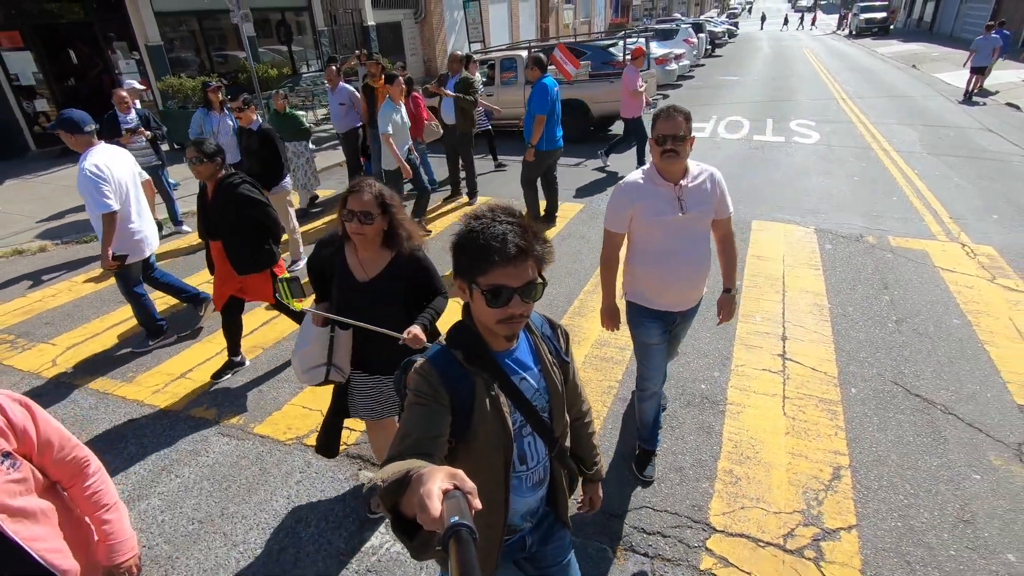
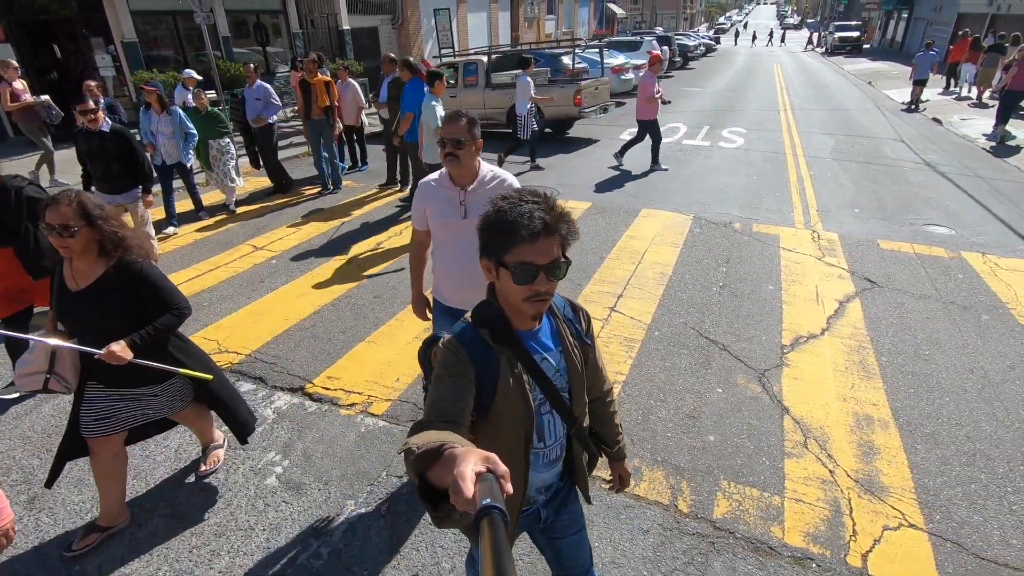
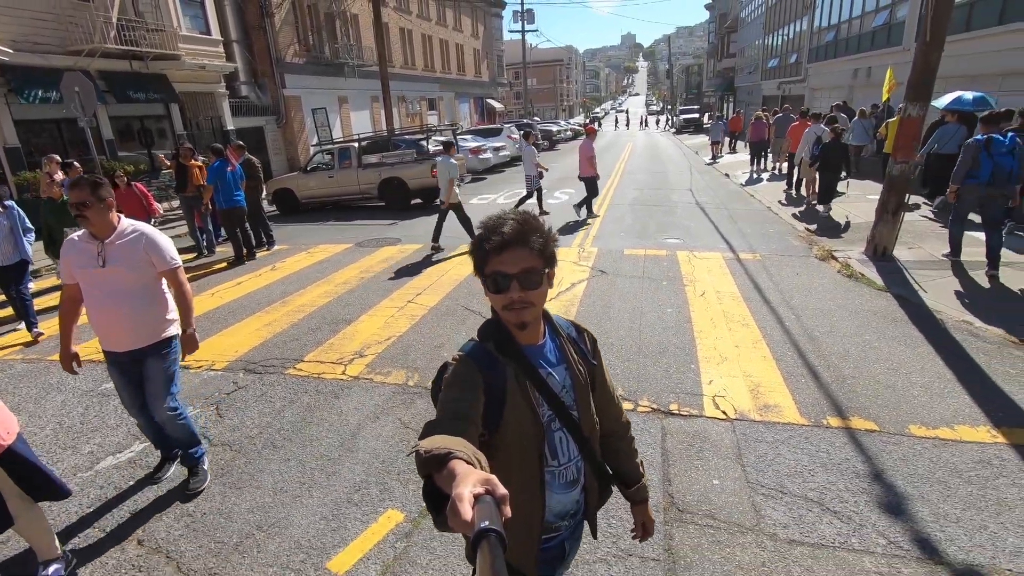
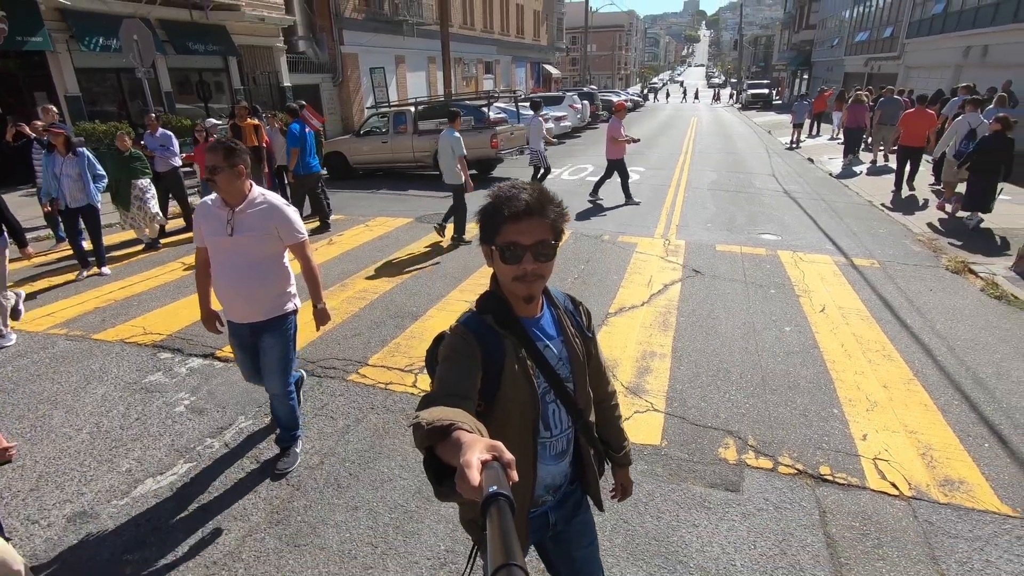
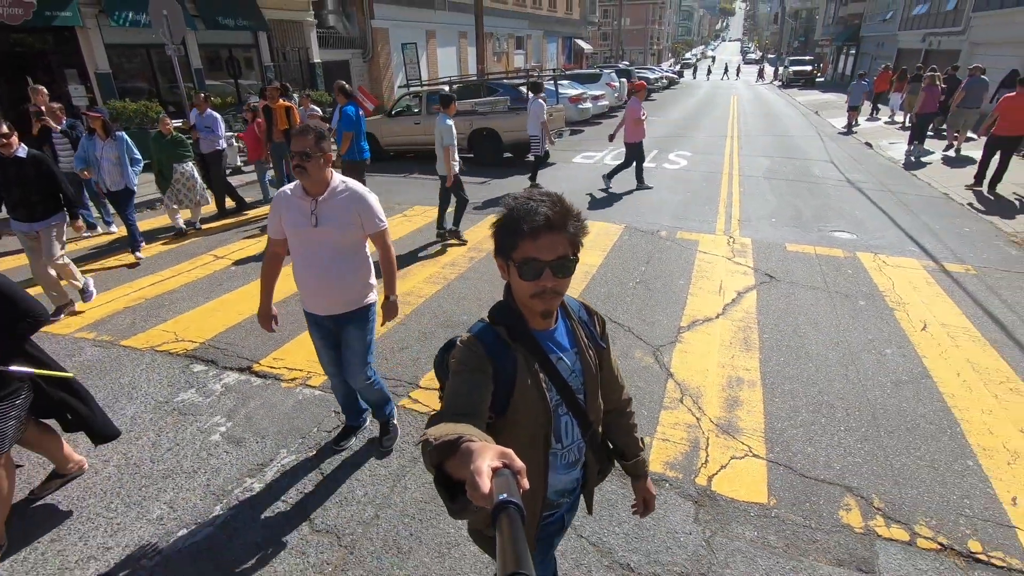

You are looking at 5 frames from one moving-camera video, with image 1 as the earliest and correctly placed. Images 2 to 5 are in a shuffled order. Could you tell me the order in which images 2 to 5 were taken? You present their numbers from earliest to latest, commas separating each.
2, 5, 4, 3
